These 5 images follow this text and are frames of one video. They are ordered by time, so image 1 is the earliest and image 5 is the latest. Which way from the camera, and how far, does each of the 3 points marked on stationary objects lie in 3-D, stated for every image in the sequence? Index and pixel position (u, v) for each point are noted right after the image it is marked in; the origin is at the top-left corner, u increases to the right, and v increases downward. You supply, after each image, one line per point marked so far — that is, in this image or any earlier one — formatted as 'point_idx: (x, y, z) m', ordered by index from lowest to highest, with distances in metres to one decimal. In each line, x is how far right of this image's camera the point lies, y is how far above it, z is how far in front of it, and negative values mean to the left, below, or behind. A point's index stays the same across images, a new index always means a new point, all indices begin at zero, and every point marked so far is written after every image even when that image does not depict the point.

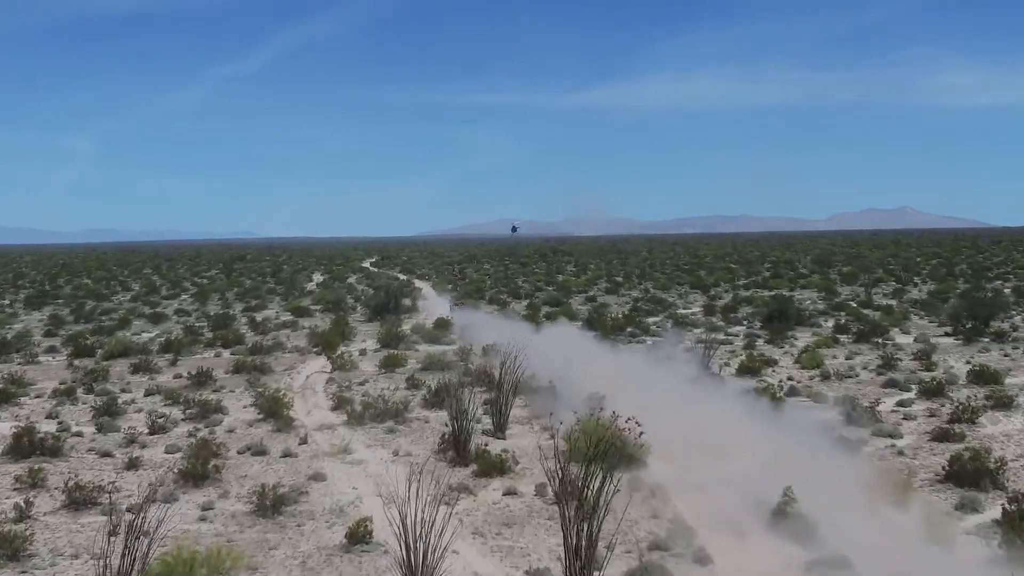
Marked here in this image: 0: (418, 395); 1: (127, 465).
0: (-1.2, -1.4, +15.9) m
1: (-3.6, -1.7, +11.4) m
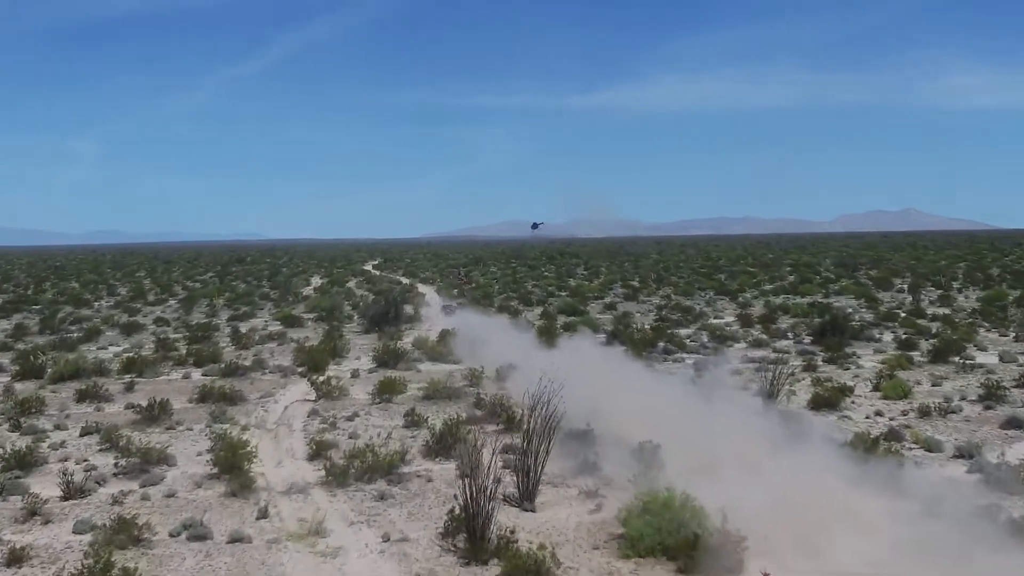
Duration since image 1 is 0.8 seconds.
0: (-1.0, -1.6, +12.6) m
1: (-3.4, -1.8, +8.2) m
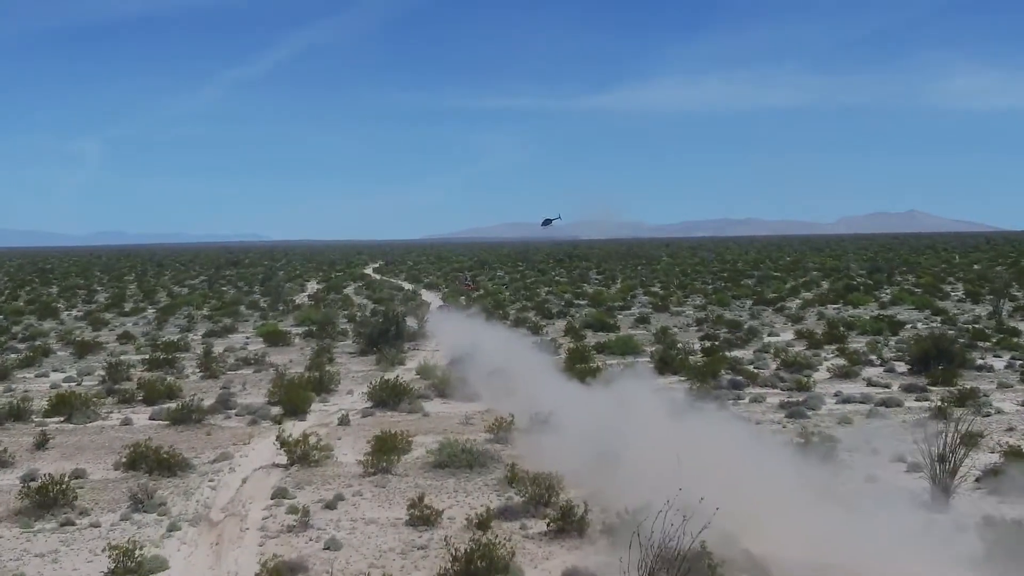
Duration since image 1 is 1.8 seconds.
0: (-0.6, -1.8, +8.3) m
1: (-3.0, -2.1, +3.8) m
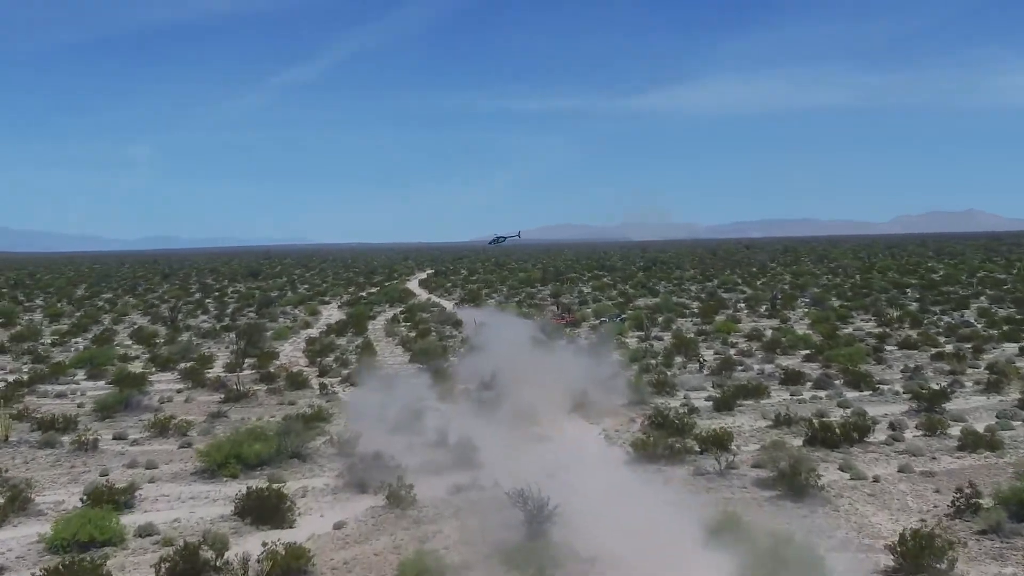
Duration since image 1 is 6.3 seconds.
0: (+0.9, -2.7, -11.0) m
1: (-1.7, -3.0, -15.4) m
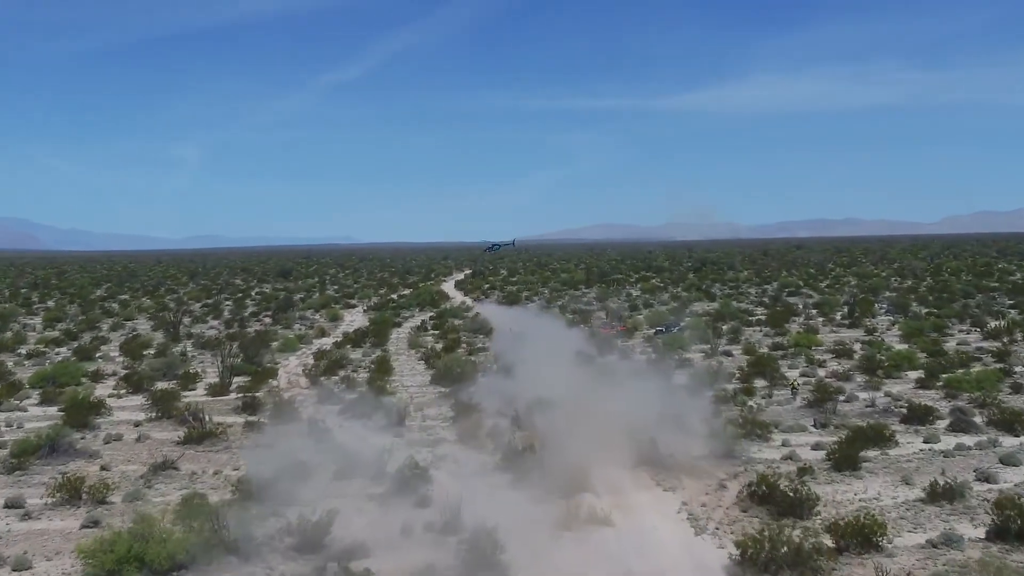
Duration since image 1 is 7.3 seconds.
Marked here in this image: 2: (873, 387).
0: (+0.4, -2.8, -15.4) m
1: (-2.4, -3.1, -19.7) m
2: (+5.6, -1.5, +18.6) m
